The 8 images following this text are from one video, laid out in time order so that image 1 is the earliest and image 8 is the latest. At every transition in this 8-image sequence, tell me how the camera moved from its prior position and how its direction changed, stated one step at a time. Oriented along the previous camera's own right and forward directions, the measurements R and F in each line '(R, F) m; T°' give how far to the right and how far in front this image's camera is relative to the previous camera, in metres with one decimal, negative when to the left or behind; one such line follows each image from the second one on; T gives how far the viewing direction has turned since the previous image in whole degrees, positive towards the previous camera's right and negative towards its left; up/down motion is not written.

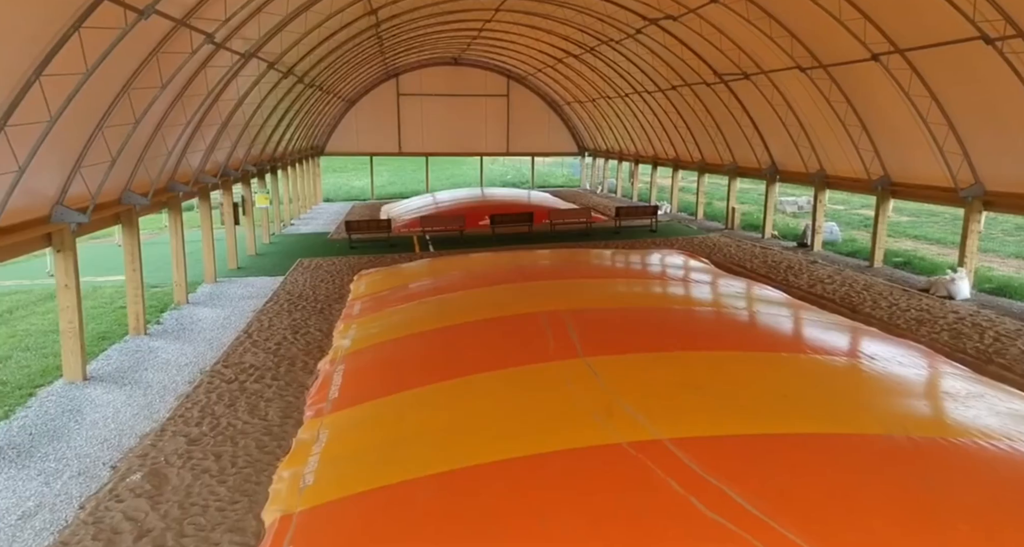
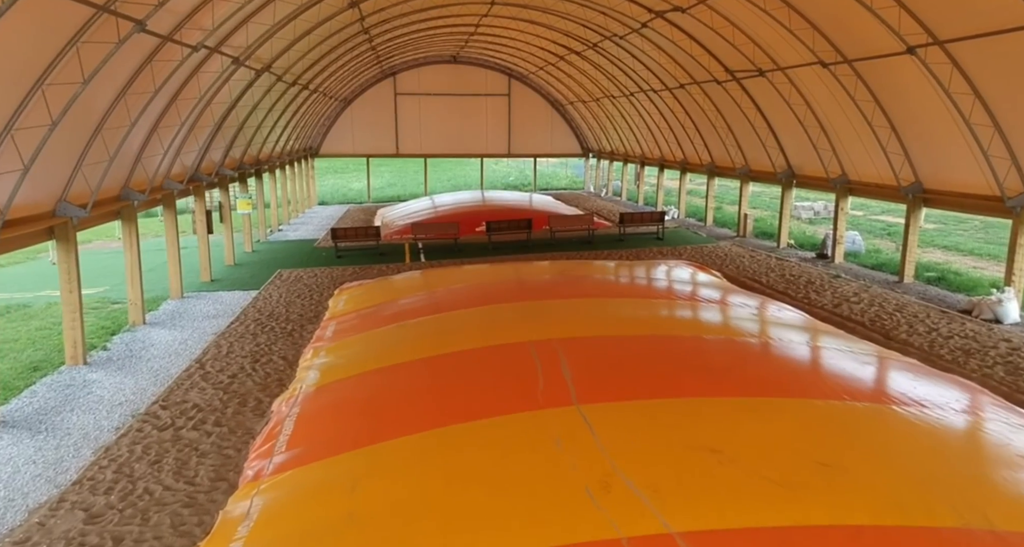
(+0.2, +1.2) m; 0°
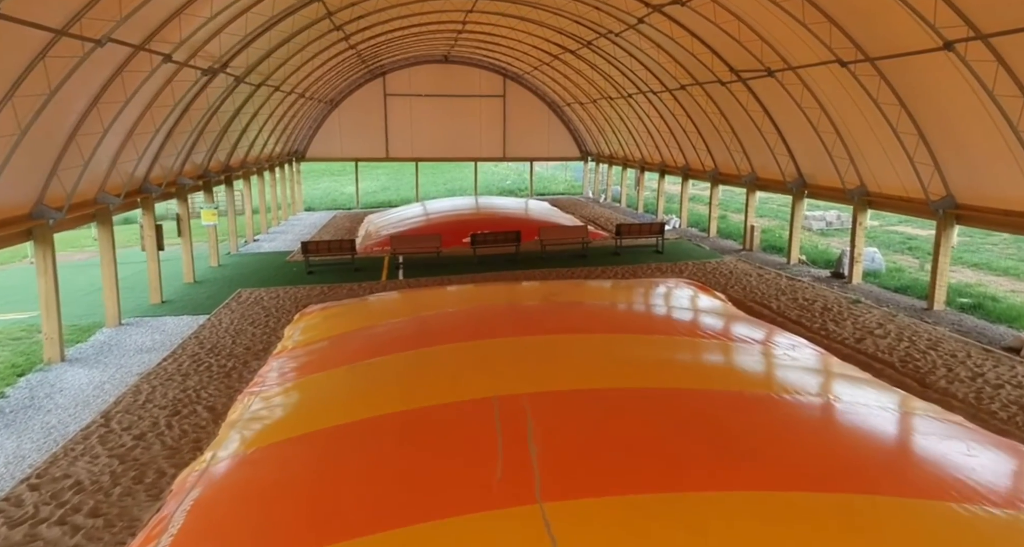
(+0.4, +1.4) m; 0°
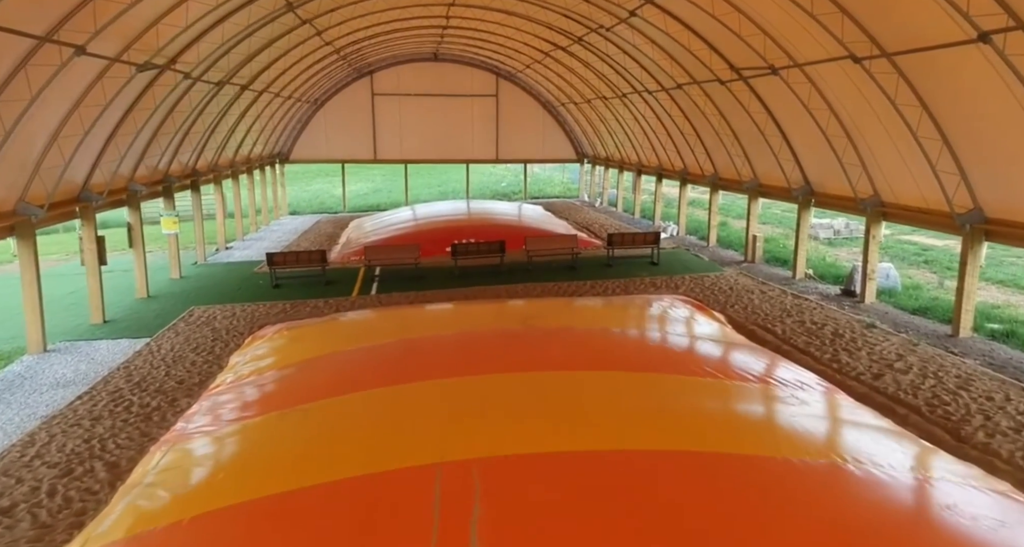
(+0.4, +1.2) m; 0°
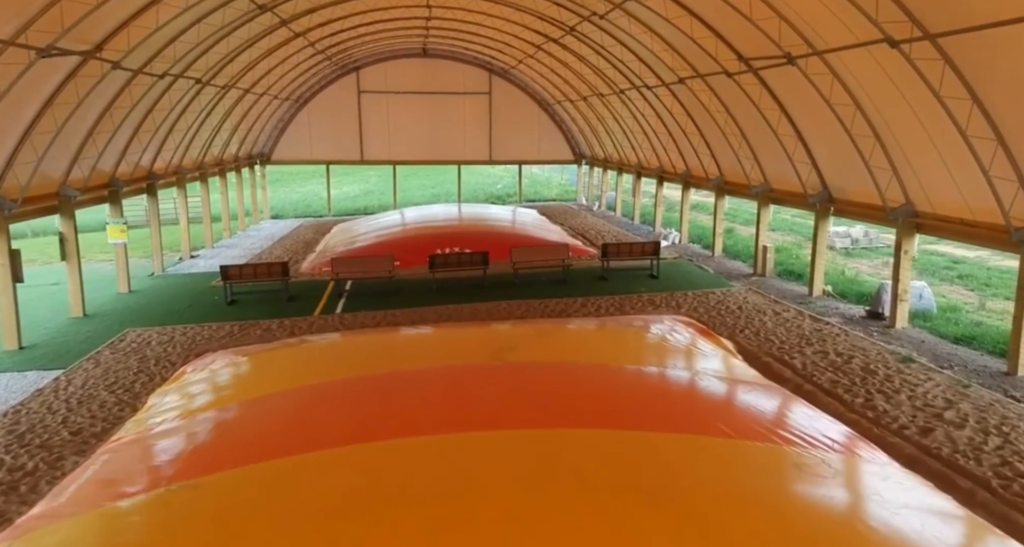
(+0.4, +1.6) m; 0°
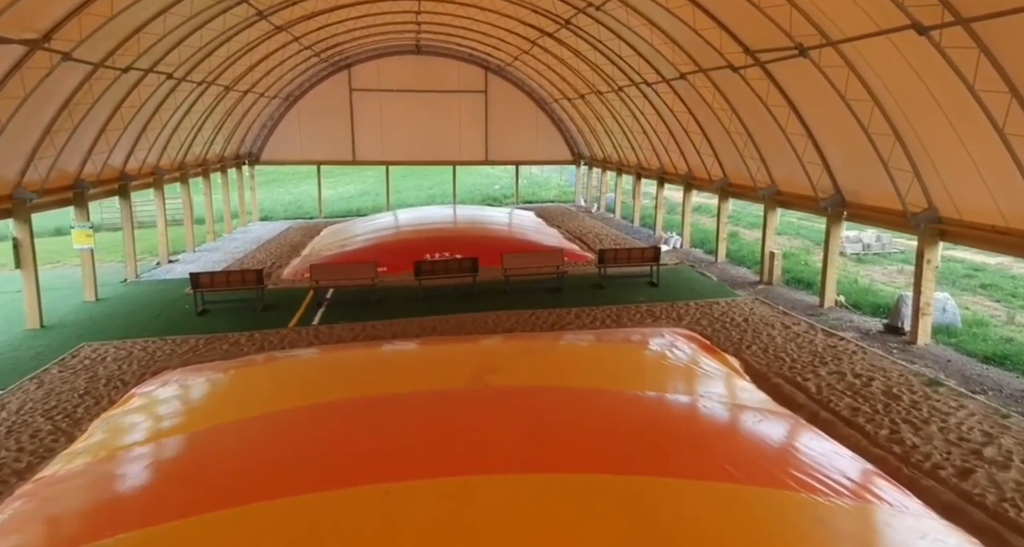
(+0.2, +0.9) m; 0°
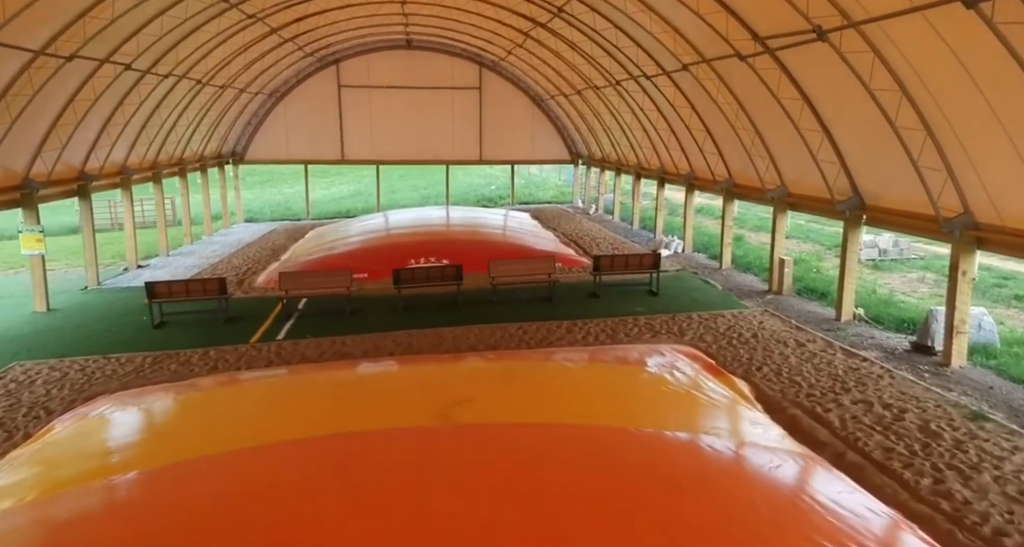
(+0.3, +1.1) m; 0°
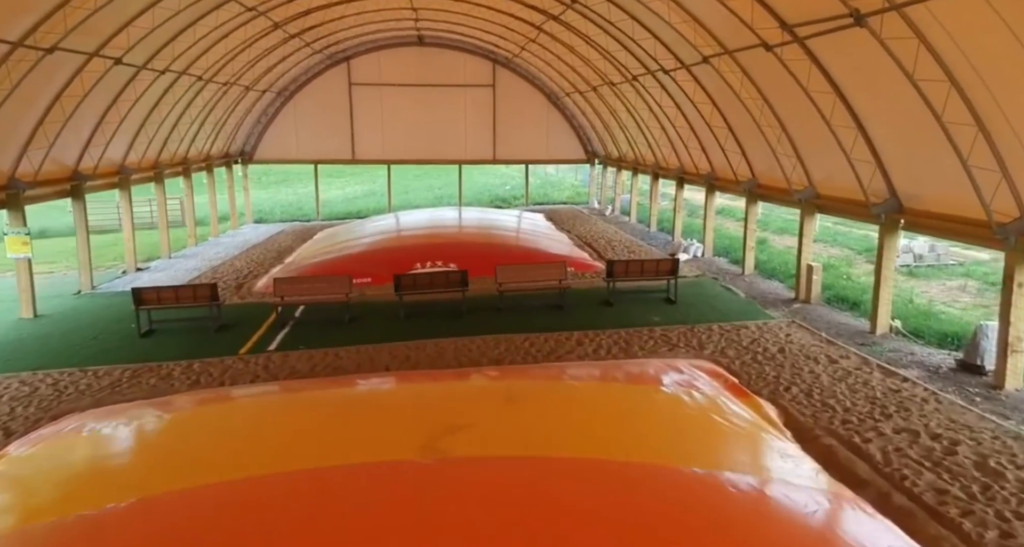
(+0.2, +0.8) m; -2°
